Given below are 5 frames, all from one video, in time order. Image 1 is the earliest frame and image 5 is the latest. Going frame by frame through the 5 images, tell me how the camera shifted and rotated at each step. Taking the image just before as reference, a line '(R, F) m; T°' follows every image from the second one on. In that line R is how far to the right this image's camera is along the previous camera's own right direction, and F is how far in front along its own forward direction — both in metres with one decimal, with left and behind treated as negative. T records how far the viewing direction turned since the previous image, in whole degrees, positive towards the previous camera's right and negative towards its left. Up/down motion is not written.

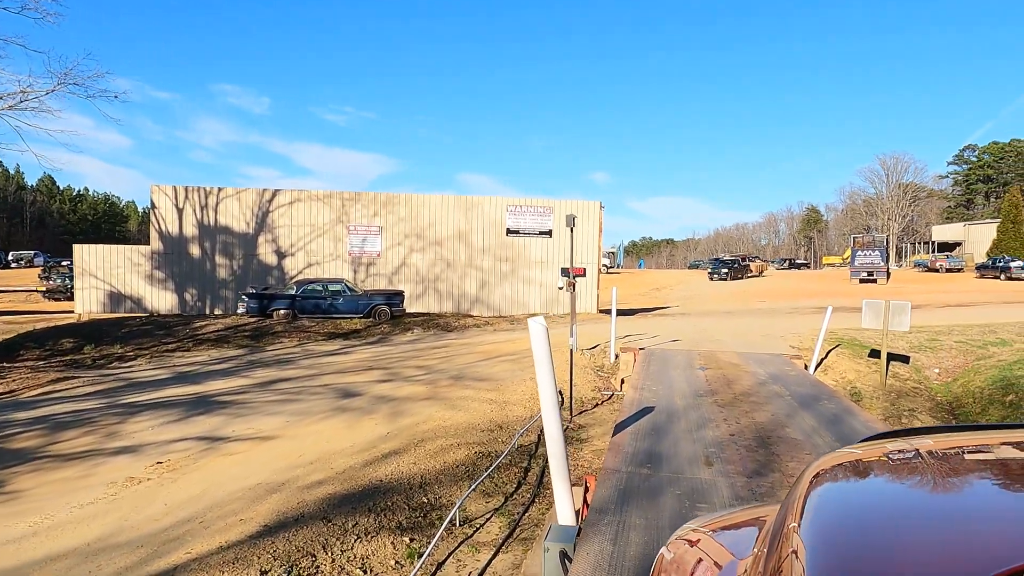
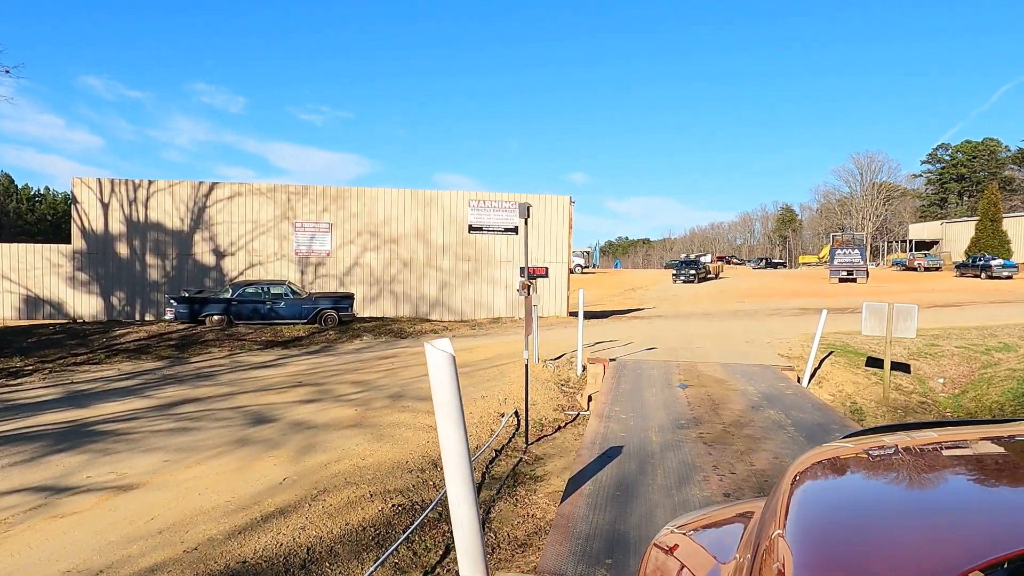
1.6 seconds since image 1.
(+0.4, +1.6) m; +2°
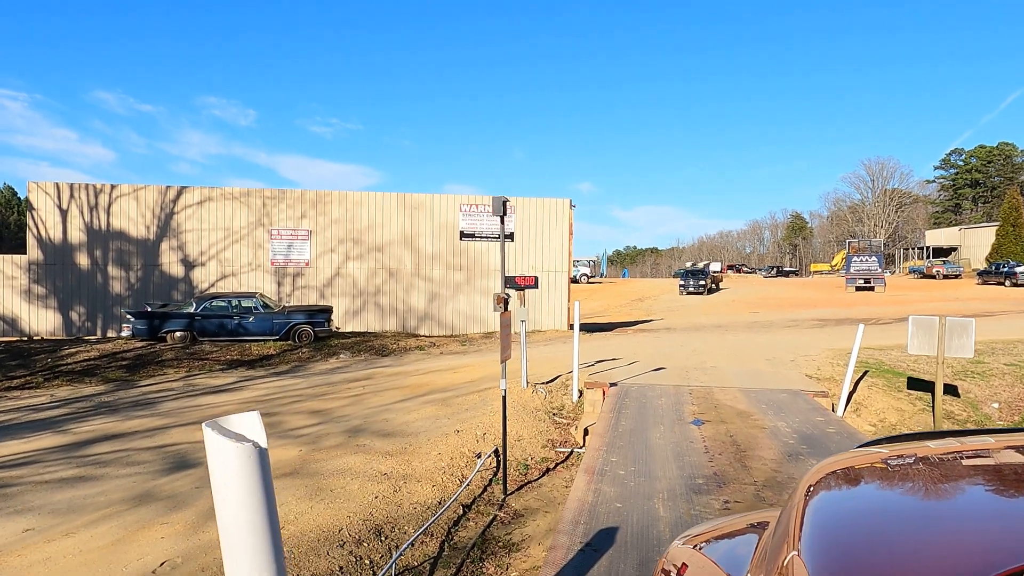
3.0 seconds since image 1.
(+0.3, +1.6) m; -1°
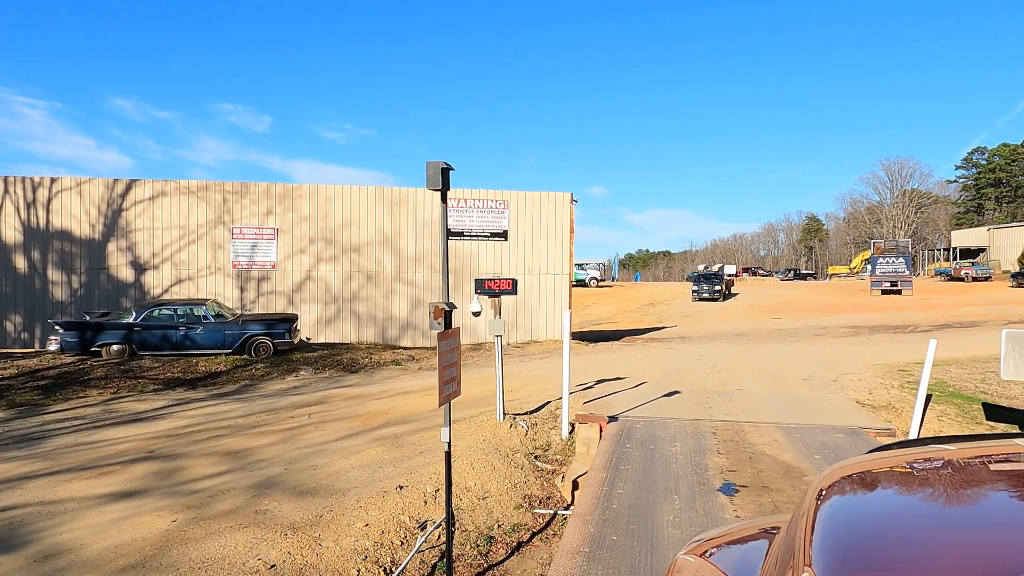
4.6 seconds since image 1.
(+0.4, +2.1) m; -1°
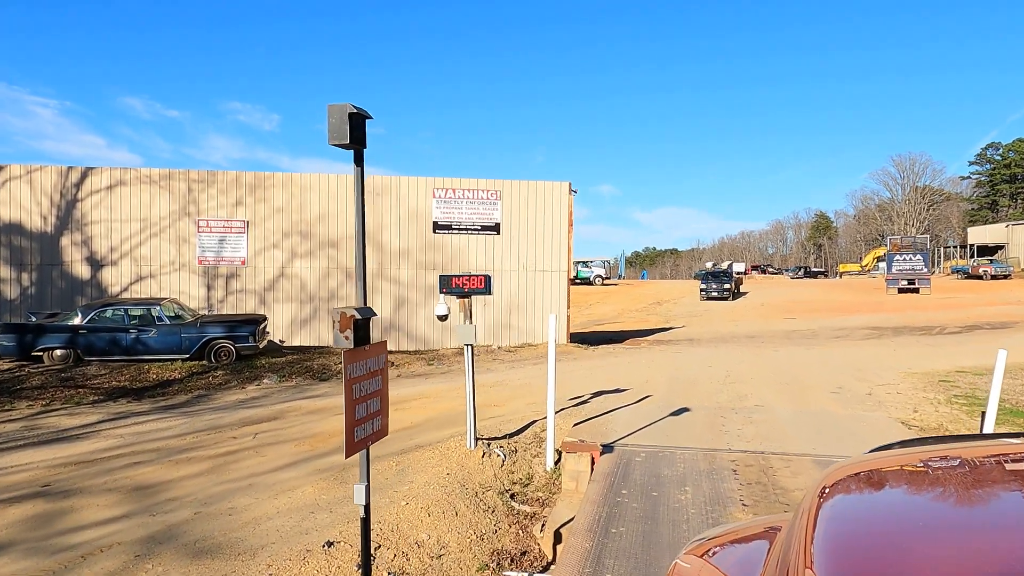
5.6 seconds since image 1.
(+0.3, +1.4) m; -1°
